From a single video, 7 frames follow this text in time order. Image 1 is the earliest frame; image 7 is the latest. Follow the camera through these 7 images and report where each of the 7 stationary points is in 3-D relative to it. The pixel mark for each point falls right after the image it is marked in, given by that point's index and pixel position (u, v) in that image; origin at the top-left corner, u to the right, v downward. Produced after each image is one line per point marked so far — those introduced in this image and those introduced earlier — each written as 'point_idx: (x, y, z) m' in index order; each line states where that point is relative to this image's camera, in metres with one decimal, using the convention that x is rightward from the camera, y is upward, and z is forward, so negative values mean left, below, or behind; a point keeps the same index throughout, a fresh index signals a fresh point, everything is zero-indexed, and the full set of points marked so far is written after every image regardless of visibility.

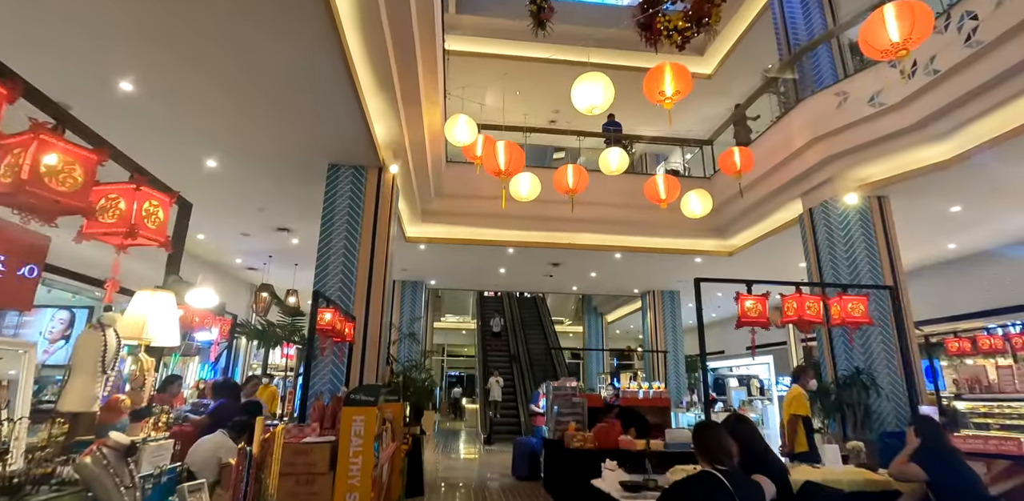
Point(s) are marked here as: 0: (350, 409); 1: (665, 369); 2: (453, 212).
0: (-0.9, -0.9, +2.9) m
1: (+3.6, -2.8, +11.8) m
2: (-1.0, +0.6, +8.4) m
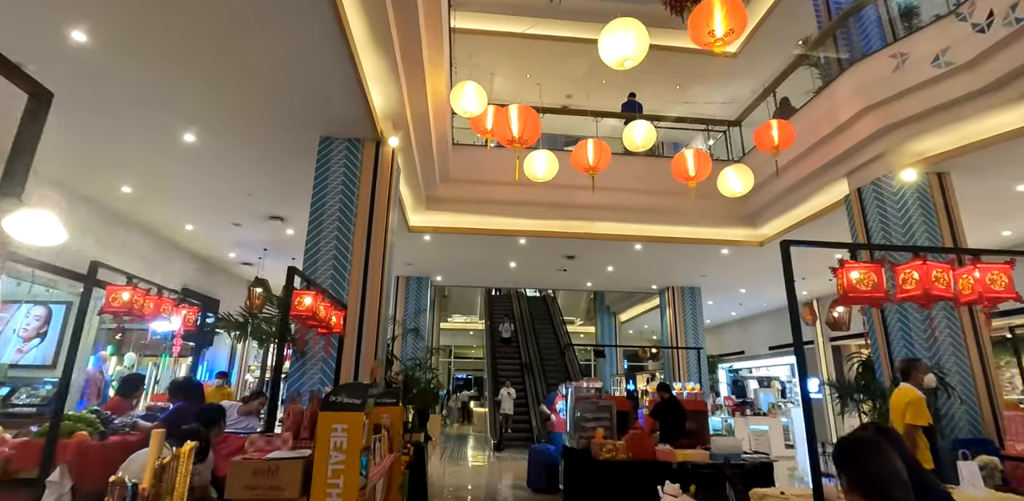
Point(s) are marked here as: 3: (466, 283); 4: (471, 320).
0: (-0.8, -0.7, +2.3) m
1: (+3.8, -2.7, +11.1) m
2: (-0.8, +0.8, +7.7) m
3: (-1.0, -0.7, +11.3) m
4: (-1.5, -2.6, +19.0) m
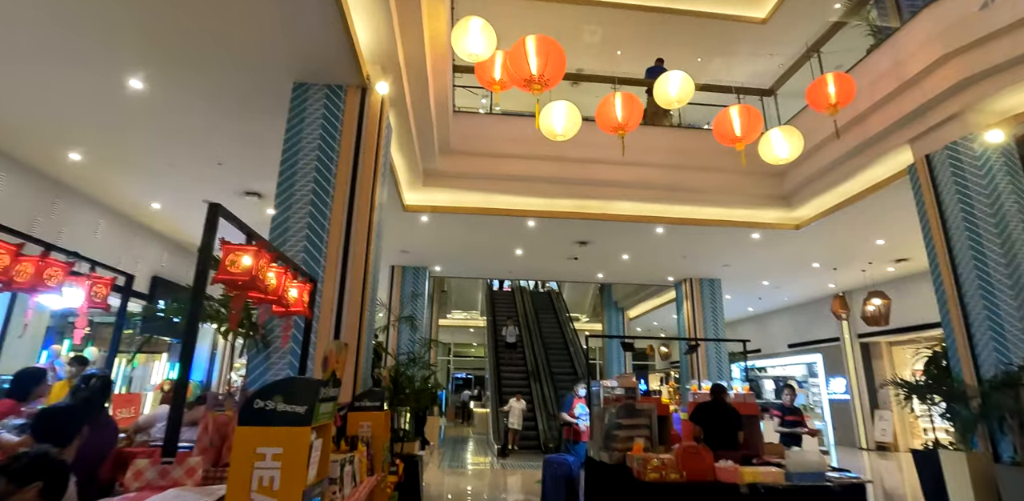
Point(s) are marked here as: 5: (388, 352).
0: (-0.7, -0.5, +1.4) m
1: (+3.9, -2.4, +10.2) m
2: (-0.7, +1.0, +6.8) m
3: (-0.9, -0.5, +10.4) m
4: (-1.5, -2.4, +18.1) m
5: (-1.2, -1.0, +4.7) m
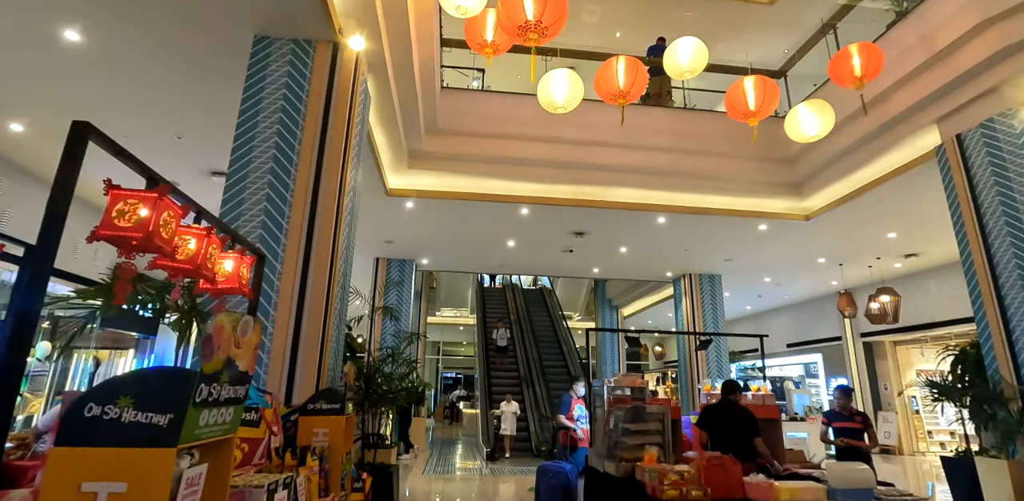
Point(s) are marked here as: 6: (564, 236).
0: (-0.7, -0.3, +0.8) m
1: (+3.8, -2.3, +9.7) m
2: (-0.8, +1.2, +6.3) m
3: (-1.1, -0.3, +9.9) m
4: (-1.8, -2.2, +17.6) m
5: (-1.2, -0.8, +4.2) m
6: (+0.8, +0.2, +7.8) m
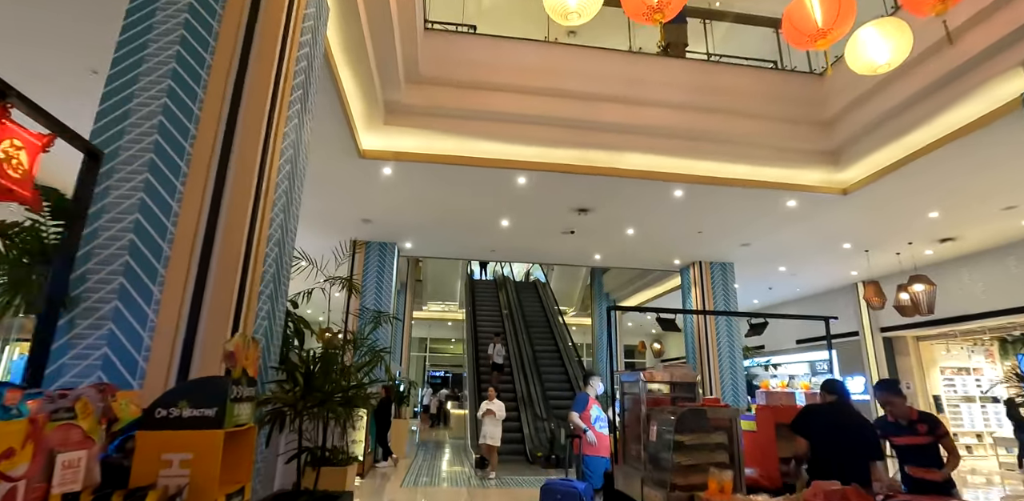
0: (-0.7, -0.1, -0.1) m
1: (+3.6, -2.1, +8.9) m
2: (-0.8, +1.5, +5.3) m
3: (-1.2, 0.0, +8.9) m
4: (-2.1, -1.9, +16.6) m
5: (-1.2, -0.5, +3.2) m
6: (+0.7, +0.5, +6.8) m
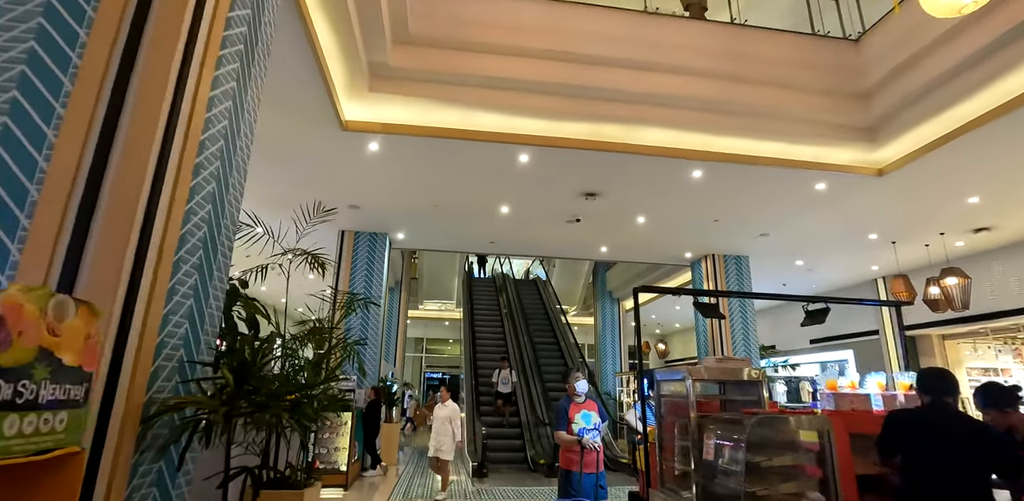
0: (-0.6, +0.1, -0.7) m
1: (+3.6, -1.9, +8.3) m
2: (-0.8, +1.6, +4.7) m
3: (-1.2, +0.1, +8.3) m
4: (-2.1, -1.8, +16.0) m
5: (-1.2, -0.4, +2.6) m
6: (+0.7, +0.7, +6.3) m
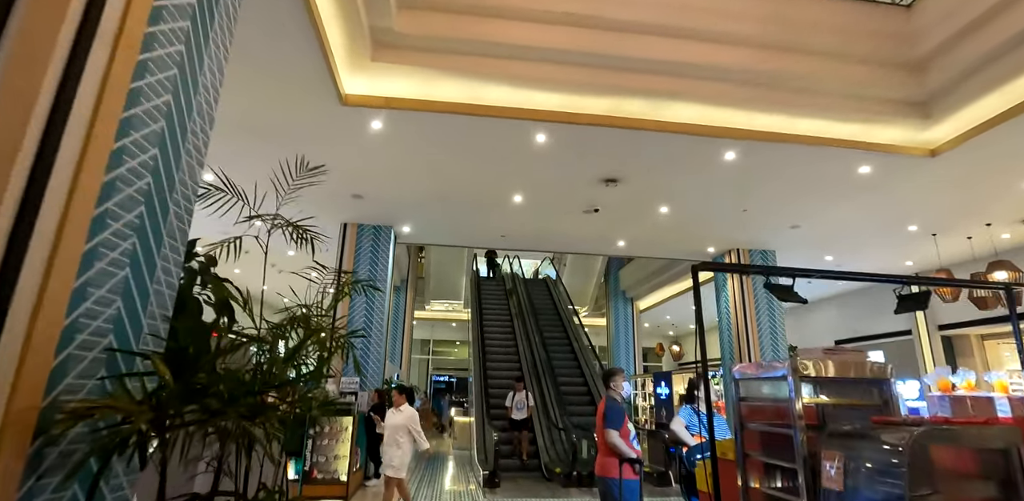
0: (-0.5, +0.3, -1.2) m
1: (+3.8, -1.8, +7.7) m
2: (-0.7, +1.7, +4.3) m
3: (-1.0, +0.2, +7.8) m
4: (-1.8, -1.8, +15.5) m
5: (-1.1, -0.2, +2.1) m
6: (+0.9, +0.8, +5.8) m
